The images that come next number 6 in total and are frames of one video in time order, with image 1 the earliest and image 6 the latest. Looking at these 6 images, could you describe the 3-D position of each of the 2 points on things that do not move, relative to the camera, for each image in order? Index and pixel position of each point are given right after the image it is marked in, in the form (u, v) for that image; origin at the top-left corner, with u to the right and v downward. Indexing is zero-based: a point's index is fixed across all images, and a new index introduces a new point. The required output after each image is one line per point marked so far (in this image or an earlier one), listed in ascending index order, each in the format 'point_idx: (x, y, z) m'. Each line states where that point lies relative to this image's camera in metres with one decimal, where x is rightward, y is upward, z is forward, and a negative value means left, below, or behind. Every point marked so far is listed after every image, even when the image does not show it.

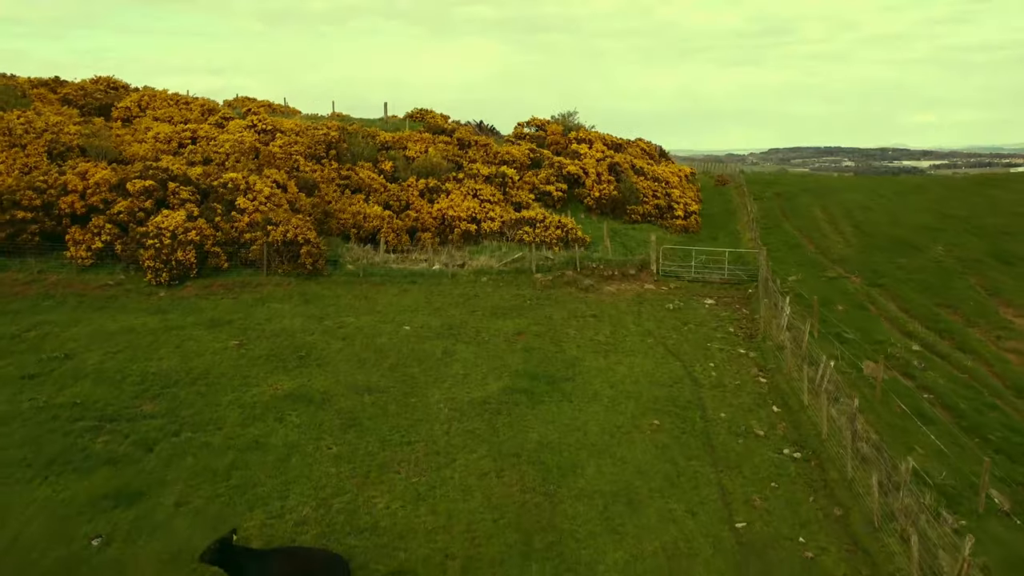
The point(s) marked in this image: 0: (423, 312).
0: (-2.0, -0.5, +18.7) m
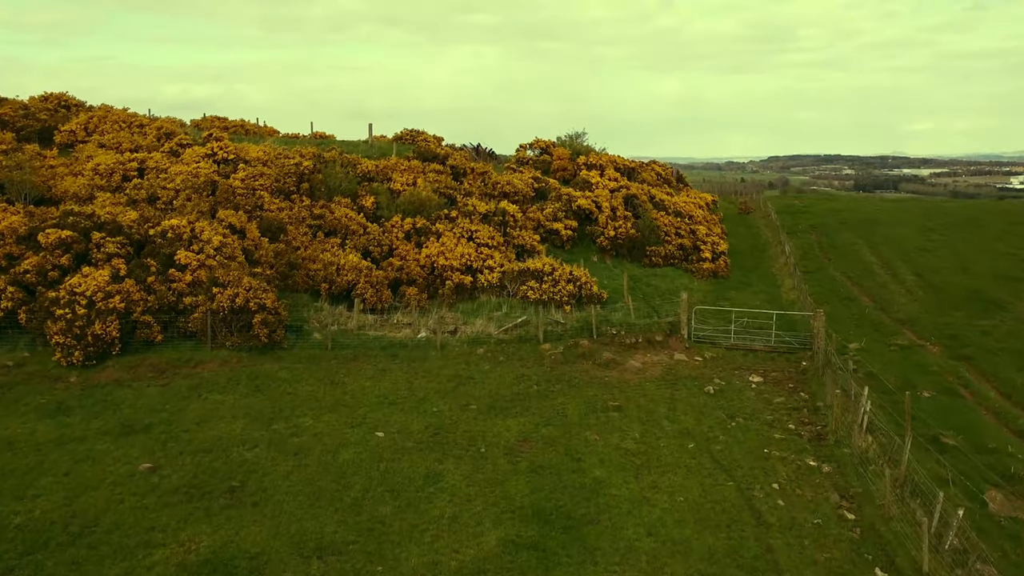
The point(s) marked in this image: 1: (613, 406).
0: (-1.9, -2.0, +14.7) m
1: (+1.8, -2.1, +15.3) m
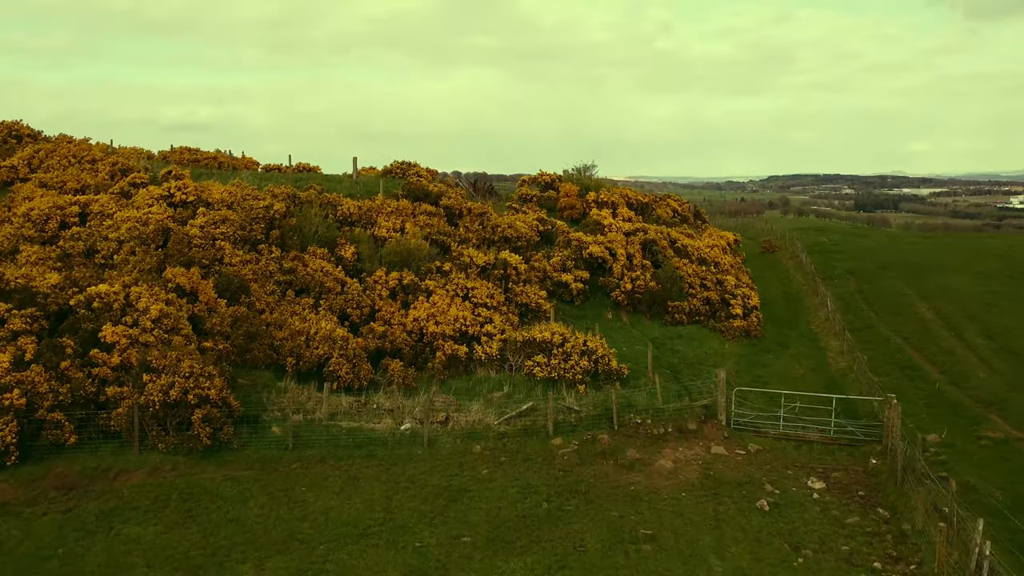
0: (-1.8, -3.4, +11.3) m
1: (+1.9, -3.5, +12.0) m
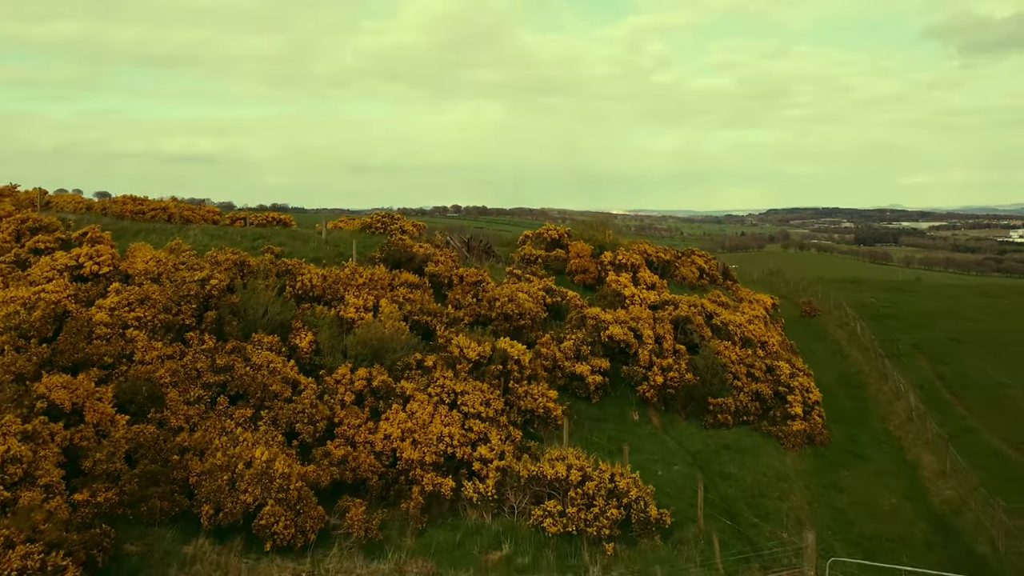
0: (-1.8, -4.9, +6.7) m
1: (+1.9, -5.0, +7.3) m
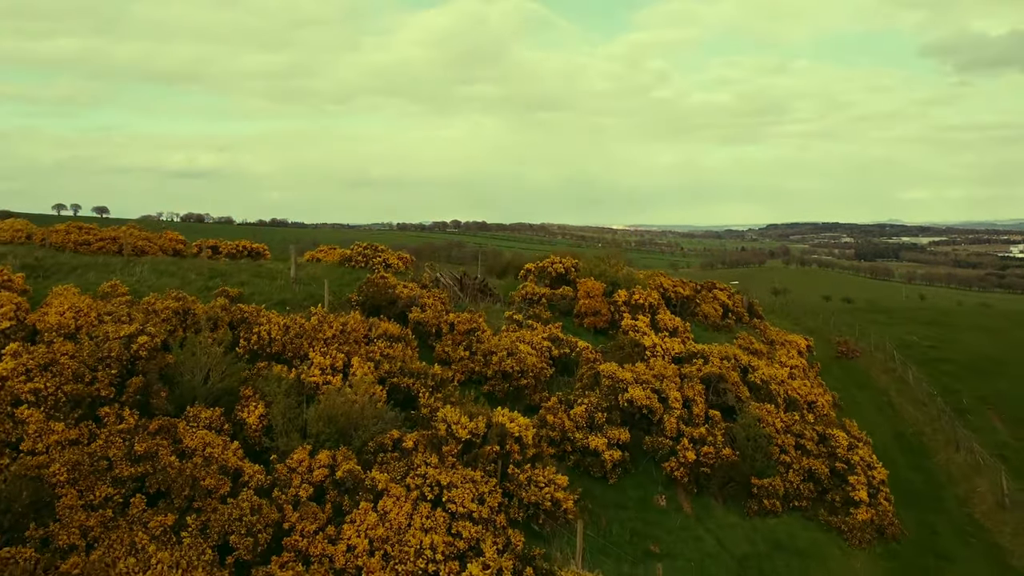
0: (-1.8, -5.7, +3.4) m
1: (+1.9, -5.8, +4.0) m
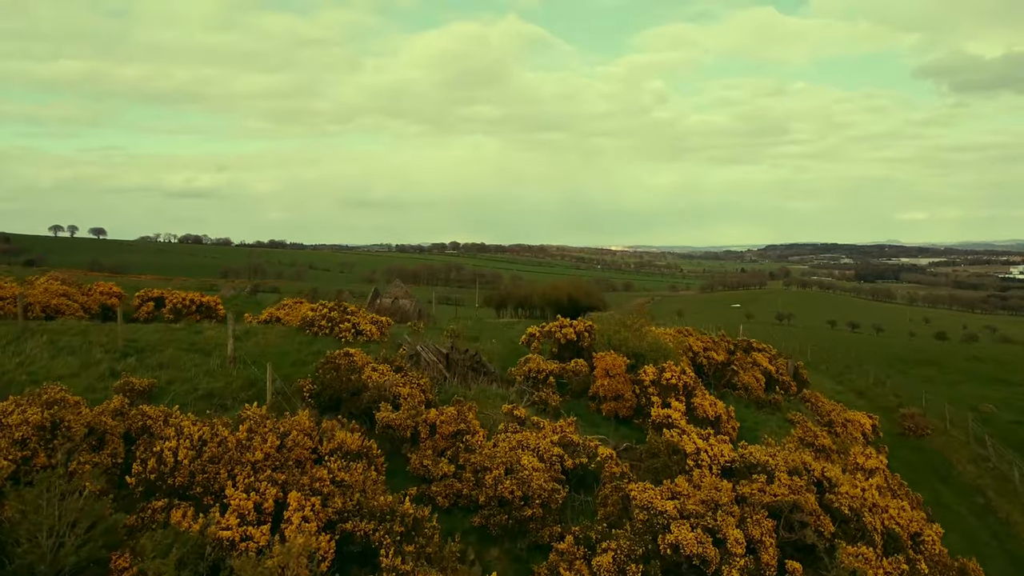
0: (-1.8, -6.7, -1.0) m
1: (+1.9, -6.9, -0.4) m
